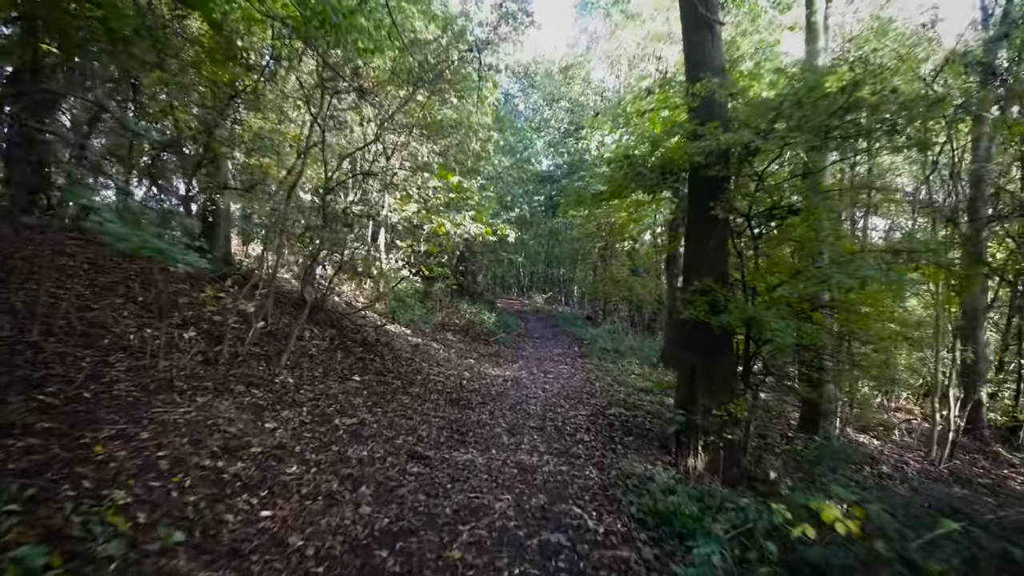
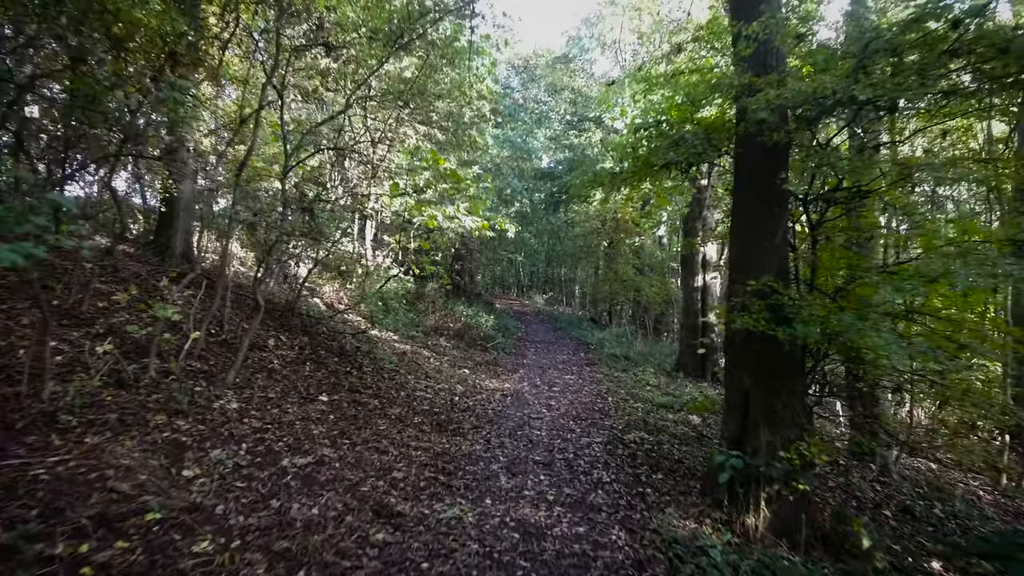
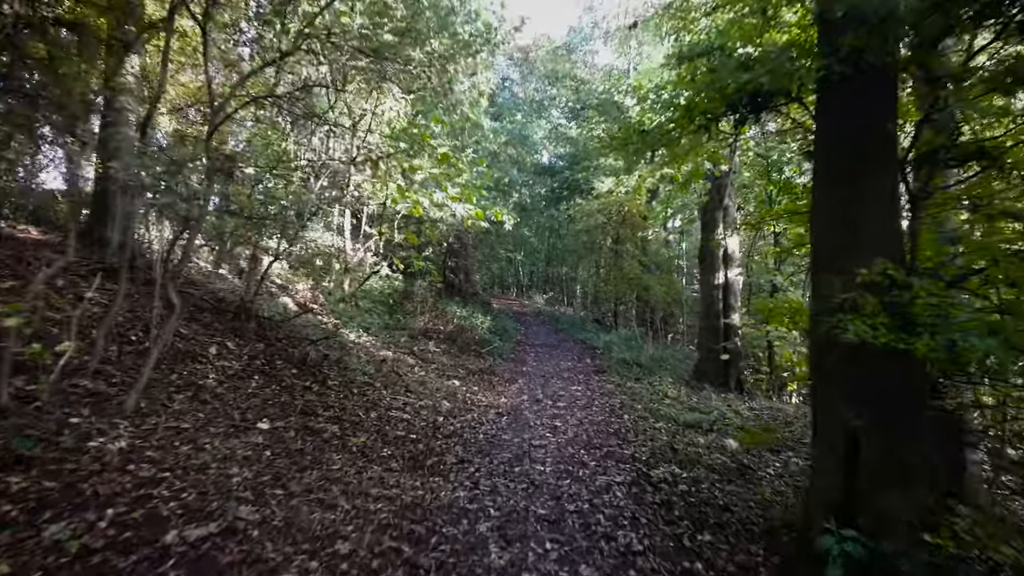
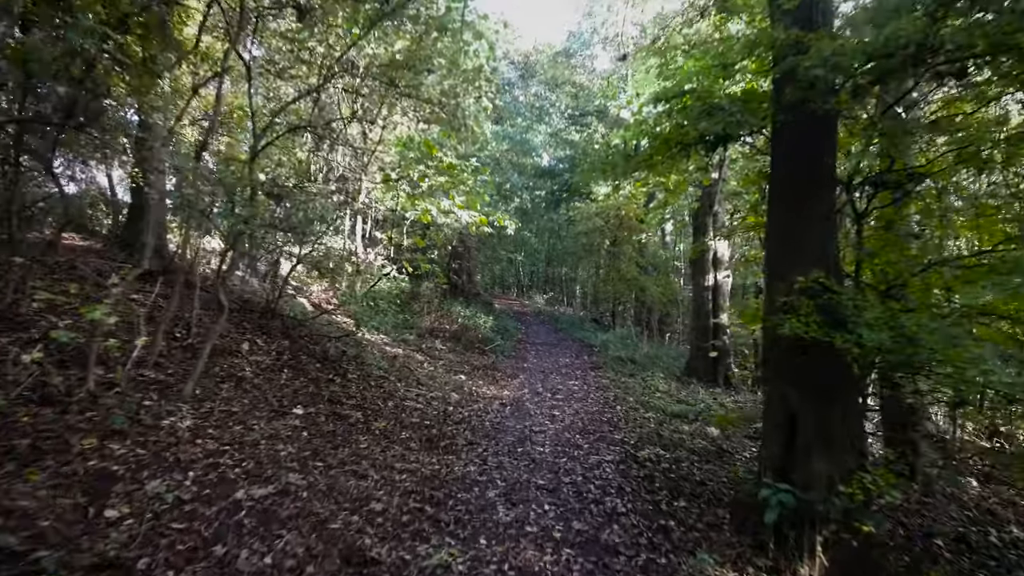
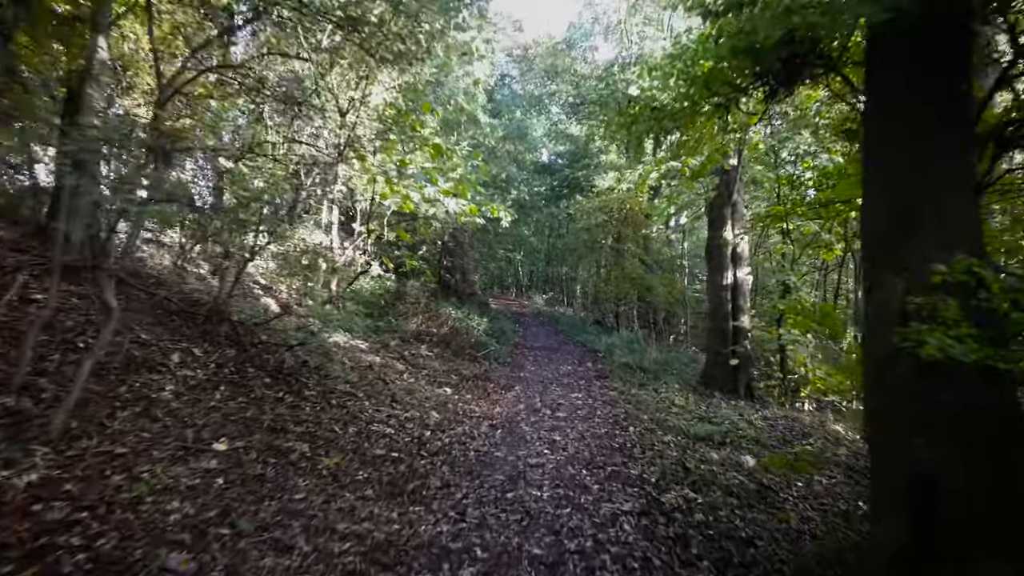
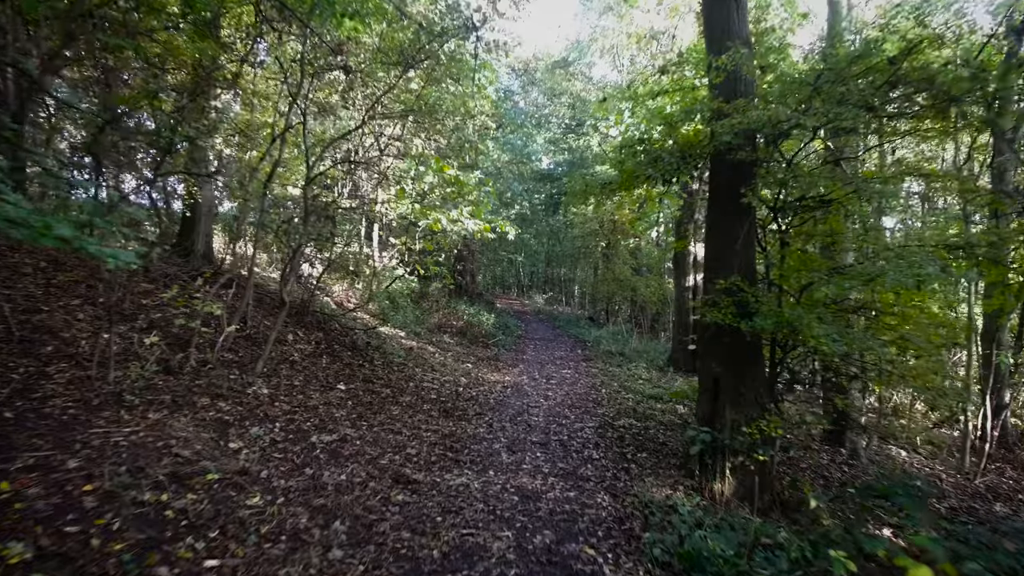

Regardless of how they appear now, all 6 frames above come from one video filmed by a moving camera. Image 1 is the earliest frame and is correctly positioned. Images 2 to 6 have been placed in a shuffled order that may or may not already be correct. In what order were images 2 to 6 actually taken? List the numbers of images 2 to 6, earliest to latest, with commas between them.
6, 2, 4, 3, 5
